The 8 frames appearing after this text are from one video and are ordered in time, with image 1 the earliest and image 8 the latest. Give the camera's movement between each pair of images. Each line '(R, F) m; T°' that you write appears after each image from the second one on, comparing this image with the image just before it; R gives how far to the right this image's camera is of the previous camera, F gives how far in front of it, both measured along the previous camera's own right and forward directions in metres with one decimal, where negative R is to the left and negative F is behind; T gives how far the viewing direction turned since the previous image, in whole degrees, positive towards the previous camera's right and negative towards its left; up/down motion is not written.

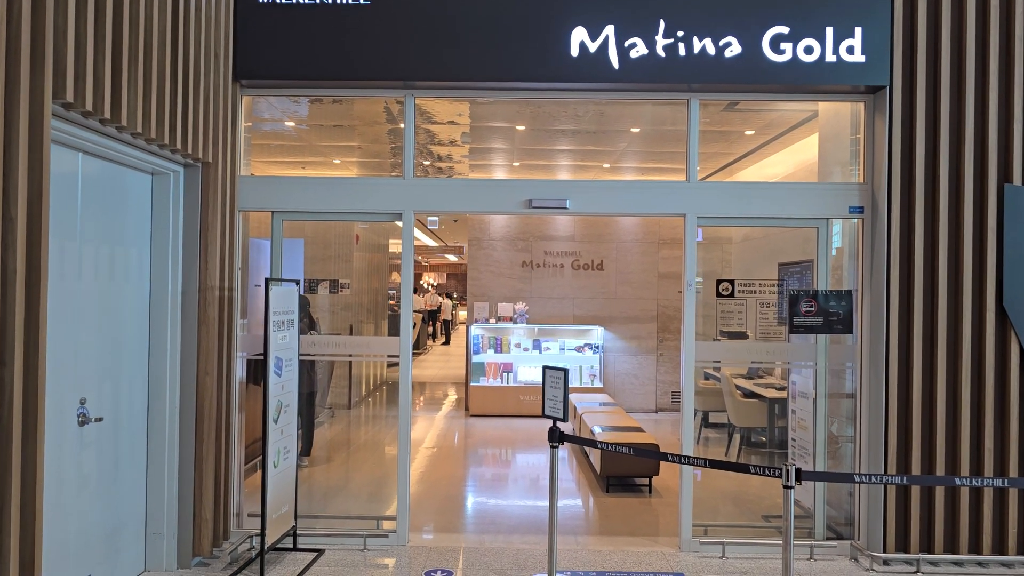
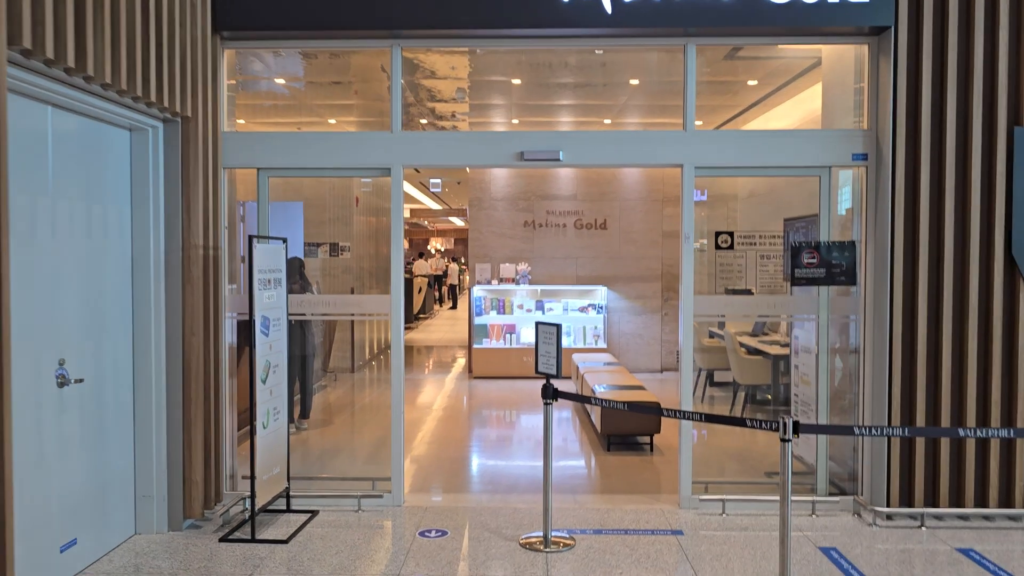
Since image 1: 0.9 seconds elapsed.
(+0.1, +0.1) m; -1°
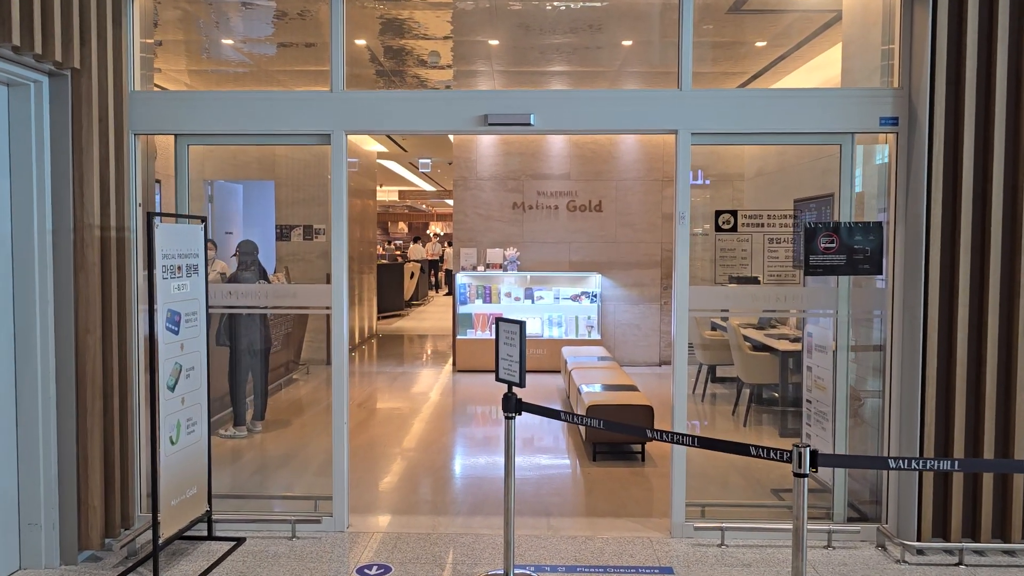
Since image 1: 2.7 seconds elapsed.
(+0.2, +0.7) m; 0°
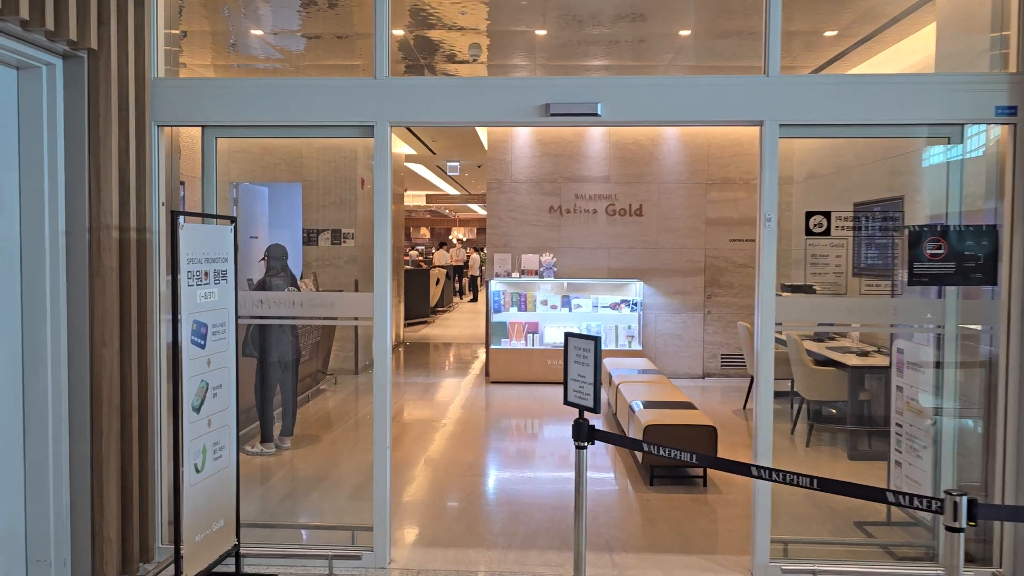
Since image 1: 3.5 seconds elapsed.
(-0.2, +0.4) m; -1°
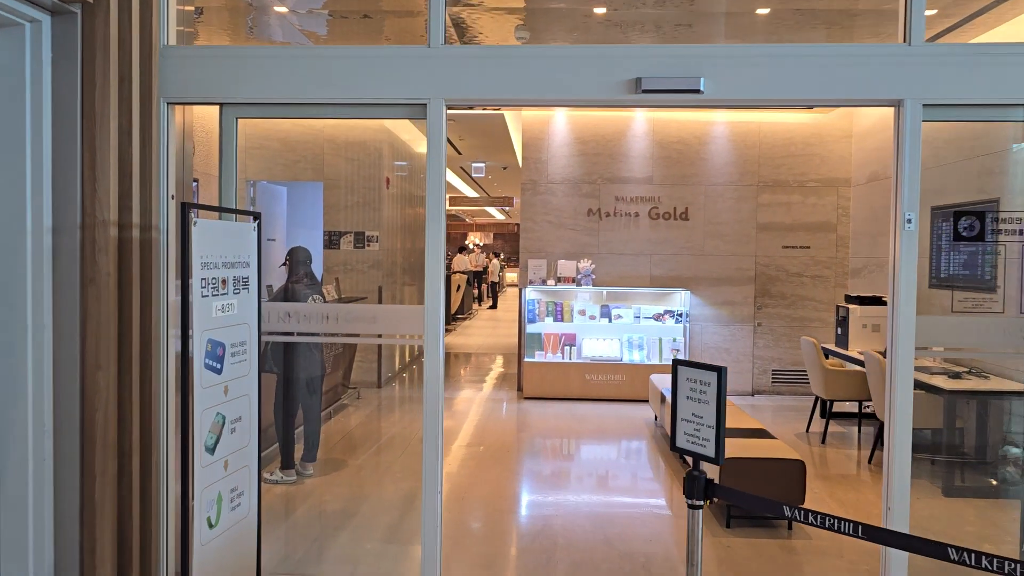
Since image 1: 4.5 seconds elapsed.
(-0.2, +0.6) m; -1°
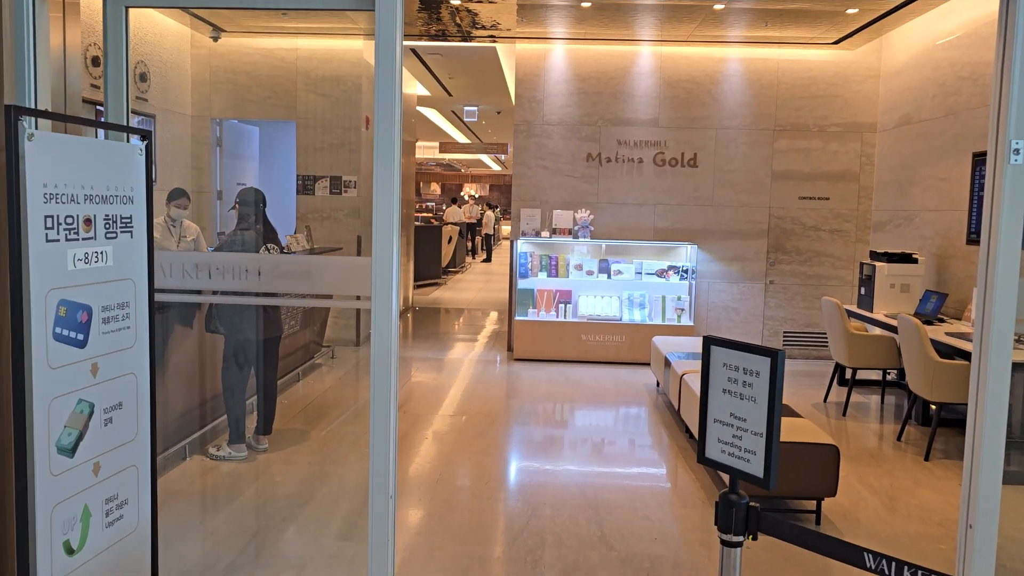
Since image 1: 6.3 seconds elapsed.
(+0.1, +0.7) m; 0°
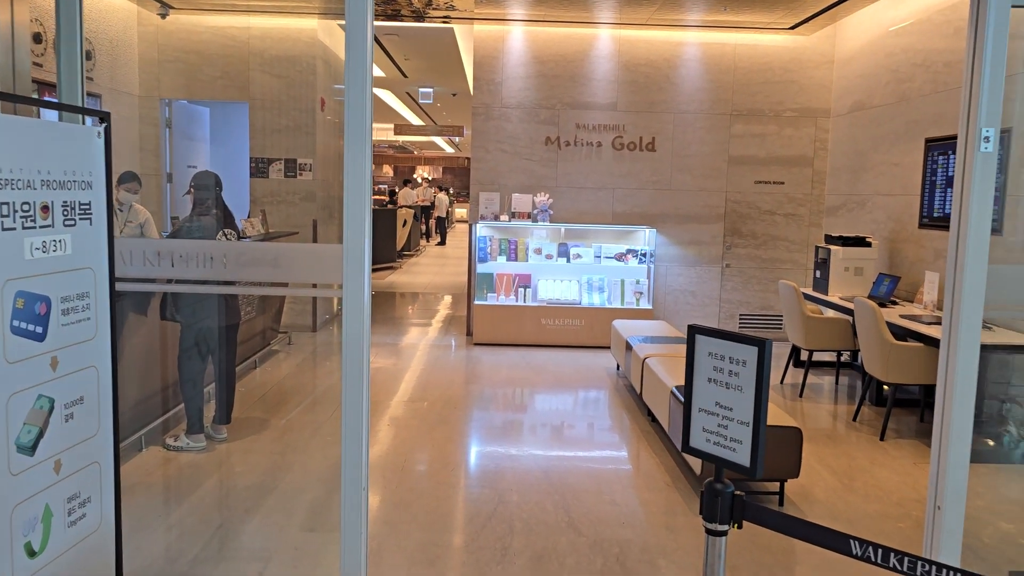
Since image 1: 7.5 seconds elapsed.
(-0.1, 0.0) m; +3°
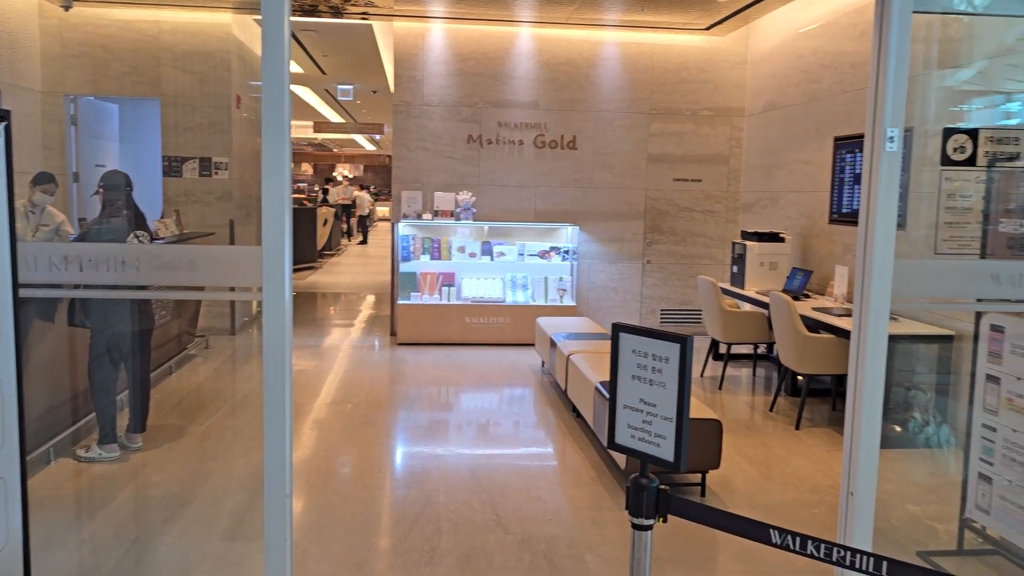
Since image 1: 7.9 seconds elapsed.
(0.0, 0.0) m; +5°
